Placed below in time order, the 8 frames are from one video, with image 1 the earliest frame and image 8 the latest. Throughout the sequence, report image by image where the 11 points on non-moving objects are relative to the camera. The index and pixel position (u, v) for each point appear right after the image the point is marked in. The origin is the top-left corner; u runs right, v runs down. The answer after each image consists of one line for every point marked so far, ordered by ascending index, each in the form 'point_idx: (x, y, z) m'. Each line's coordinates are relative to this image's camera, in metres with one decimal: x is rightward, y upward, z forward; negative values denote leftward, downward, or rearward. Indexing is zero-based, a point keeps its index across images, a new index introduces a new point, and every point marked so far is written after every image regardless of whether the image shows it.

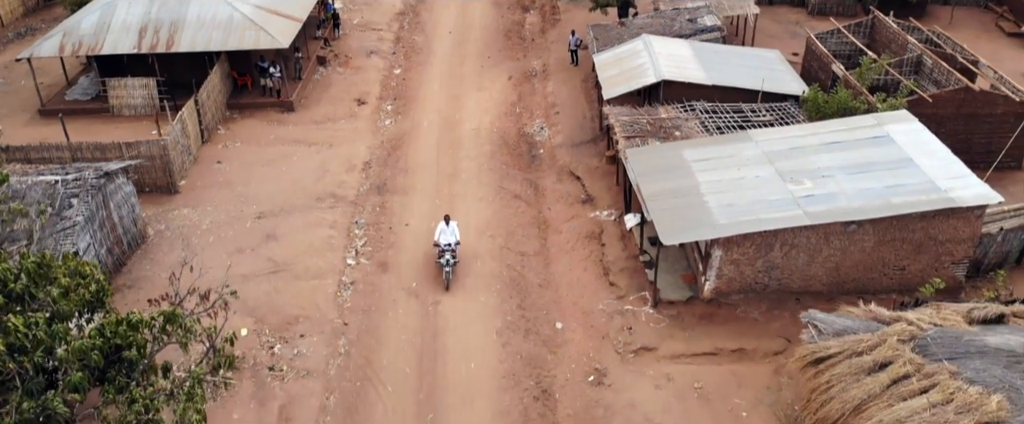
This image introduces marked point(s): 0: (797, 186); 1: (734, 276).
0: (+5.3, +0.5, +16.3) m
1: (+4.1, -1.2, +16.3) m
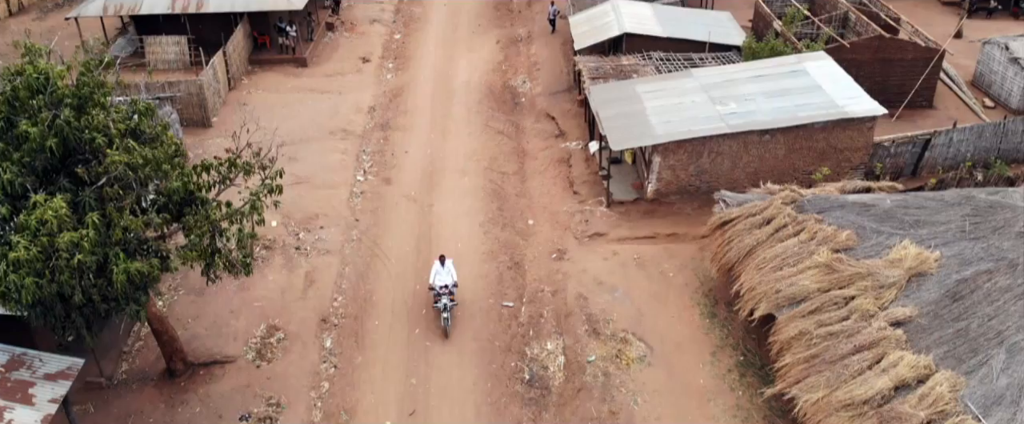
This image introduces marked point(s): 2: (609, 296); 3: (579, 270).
0: (+4.8, +2.4, +19.9) m
1: (+3.6, +0.7, +19.9) m
2: (+1.9, -1.6, +17.6) m
3: (+1.4, -1.2, +18.5) m
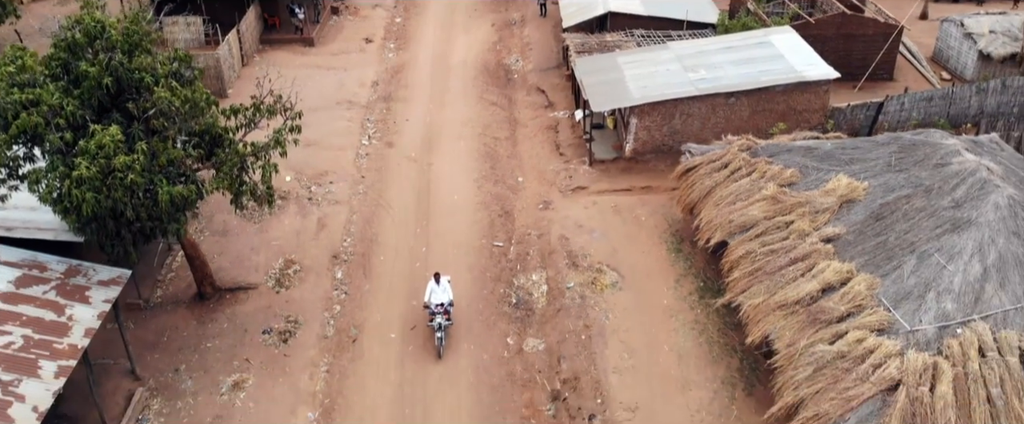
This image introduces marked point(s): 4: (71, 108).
0: (+4.6, +3.5, +22.0) m
1: (+3.4, +1.8, +22.0) m
2: (+1.7, -0.5, +19.7) m
3: (+1.2, -0.1, +20.5) m
4: (-6.6, +1.6, +13.2) m
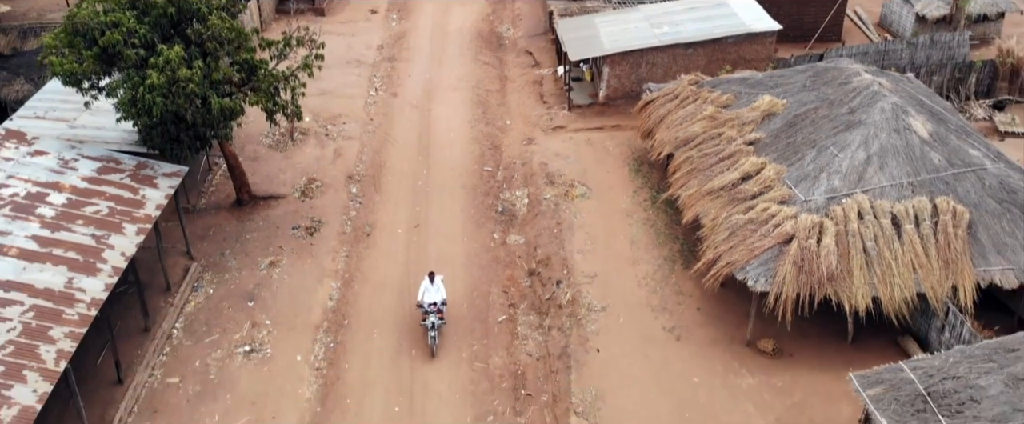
0: (+4.2, +5.3, +25.4) m
1: (+3.1, +3.7, +25.4) m
2: (+1.3, +1.3, +23.1) m
3: (+0.8, +1.7, +23.9) m
4: (-7.0, +3.4, +16.6) m
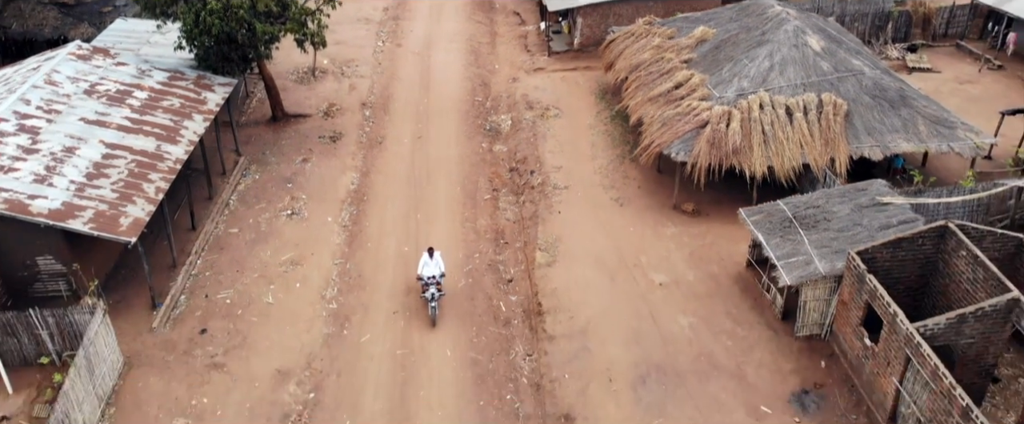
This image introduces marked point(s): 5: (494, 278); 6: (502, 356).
0: (+3.8, +7.8, +29.9) m
1: (+2.6, +6.1, +29.9) m
2: (+0.9, +3.8, +27.5) m
3: (+0.4, +4.2, +28.4) m
4: (-7.4, +5.8, +21.1) m
5: (-0.4, -1.4, +18.3) m
6: (-0.2, -2.7, +15.9) m
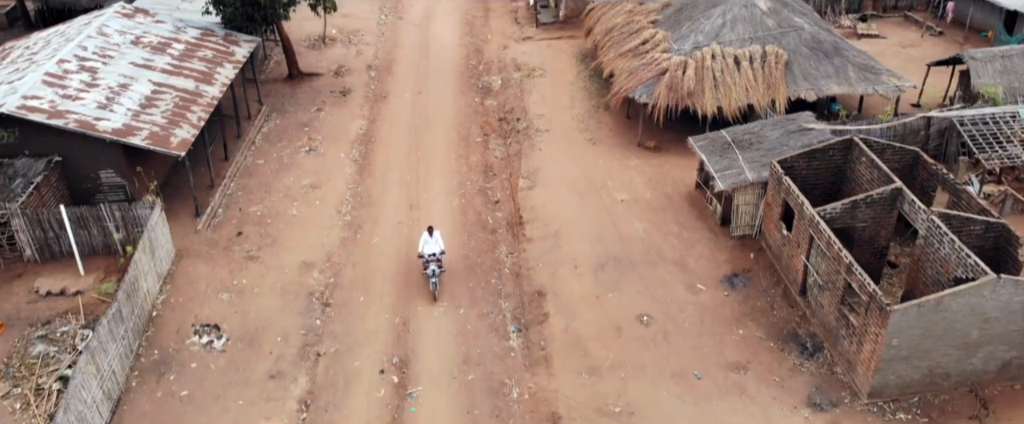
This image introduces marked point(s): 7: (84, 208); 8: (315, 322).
0: (+3.5, +9.5, +33.1) m
1: (+2.3, +7.8, +33.1) m
2: (+0.6, +5.5, +30.7) m
3: (0.0, +5.9, +31.6) m
4: (-7.8, +7.5, +24.3) m
5: (-0.7, +0.3, +21.5) m
6: (-0.5, -1.0, +19.1) m
7: (-8.4, +0.1, +17.2) m
8: (-3.7, -2.1, +16.7) m
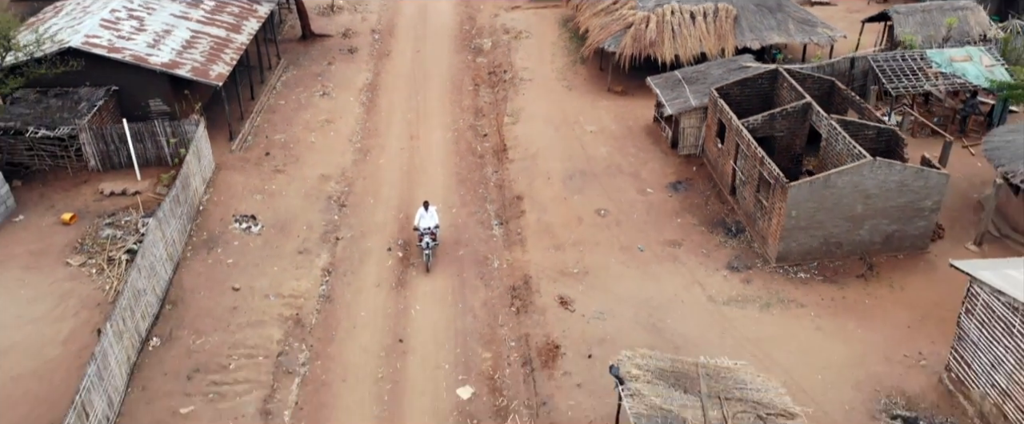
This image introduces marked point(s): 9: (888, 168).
0: (+3.0, +11.5, +36.7) m
1: (+1.8, +9.8, +36.6) m
2: (+0.1, +7.5, +34.3) m
3: (-0.4, +7.9, +35.2) m
4: (-8.2, +9.5, +27.8) m
5: (-1.1, +2.3, +25.1) m
6: (-0.9, +1.0, +22.7) m
7: (-8.8, +2.1, +20.8) m
8: (-4.2, -0.1, +20.3) m
9: (+7.2, +0.8, +16.7) m
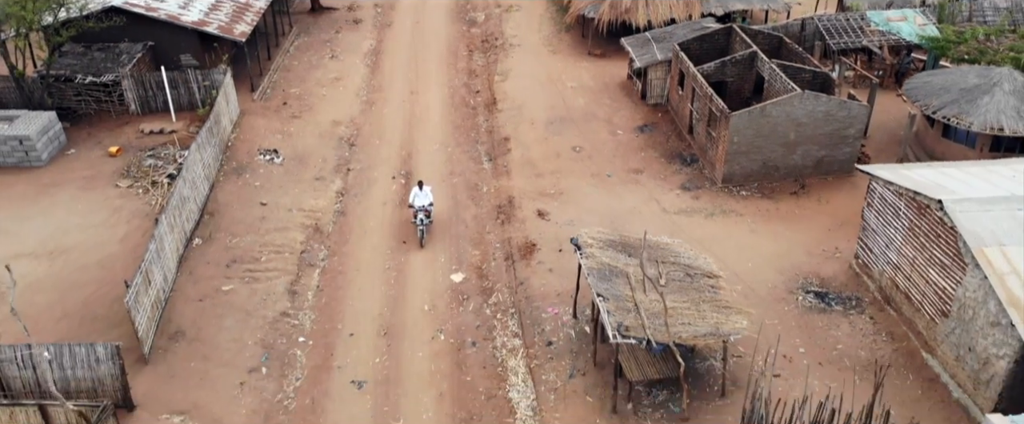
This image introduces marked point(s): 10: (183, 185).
0: (+2.7, +13.2, +39.7) m
1: (+1.5, +11.5, +39.7) m
2: (-0.2, +9.2, +37.4) m
3: (-0.7, +9.6, +38.2) m
4: (-8.5, +11.2, +30.9) m
5: (-1.5, +4.0, +28.1) m
6: (-1.3, +2.7, +25.7) m
7: (-9.1, +3.8, +23.8) m
8: (-4.5, +1.6, +23.3) m
9: (+6.8, +2.5, +19.7) m
10: (-7.0, +0.6, +18.7) m
